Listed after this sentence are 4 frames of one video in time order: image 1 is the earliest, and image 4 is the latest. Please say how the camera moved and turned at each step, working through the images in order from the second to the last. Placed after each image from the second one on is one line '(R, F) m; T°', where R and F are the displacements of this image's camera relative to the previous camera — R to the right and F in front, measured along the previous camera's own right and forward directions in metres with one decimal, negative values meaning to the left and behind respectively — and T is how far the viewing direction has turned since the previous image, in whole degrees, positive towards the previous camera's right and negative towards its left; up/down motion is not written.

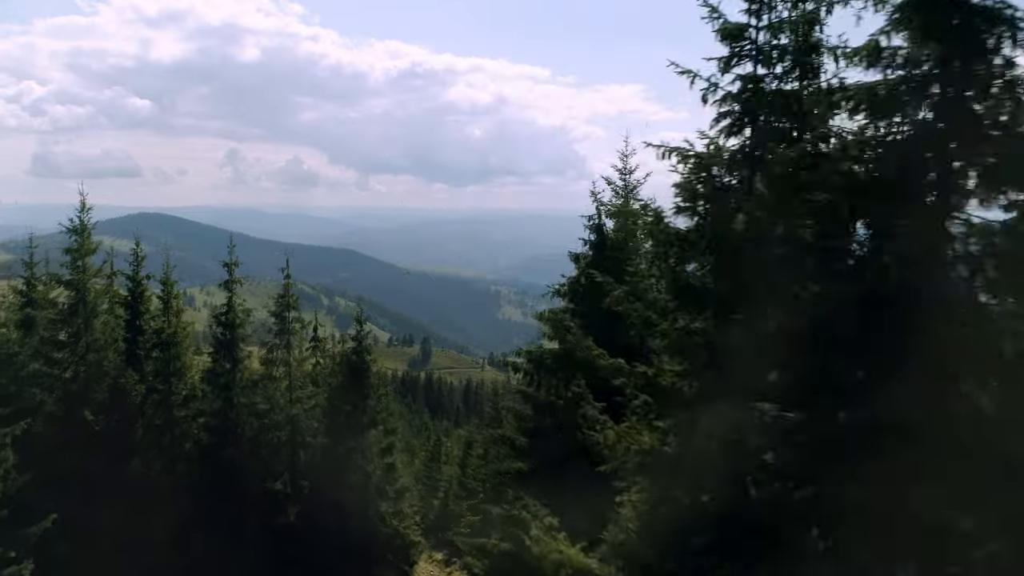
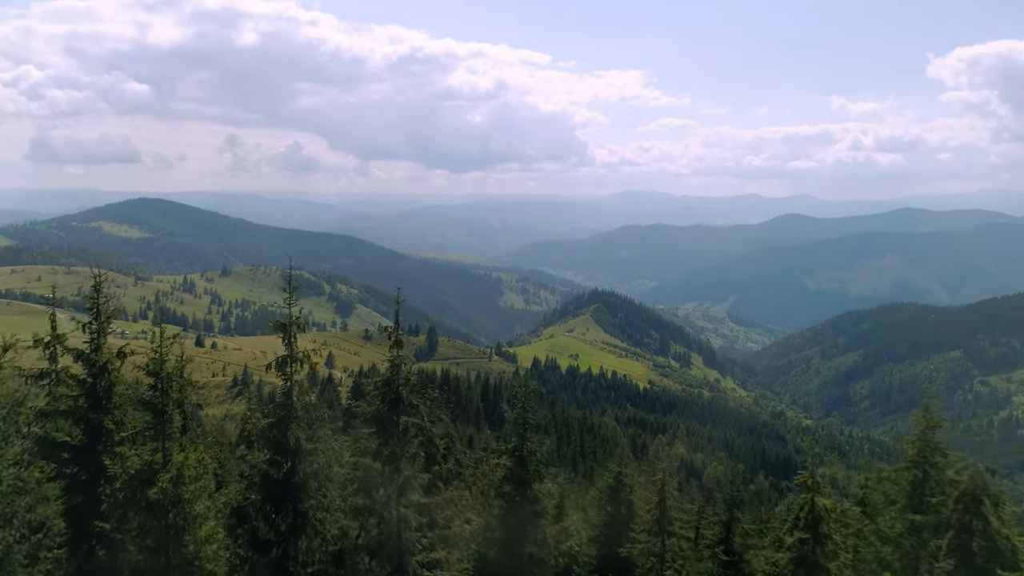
(-6.2, +13.1) m; 0°
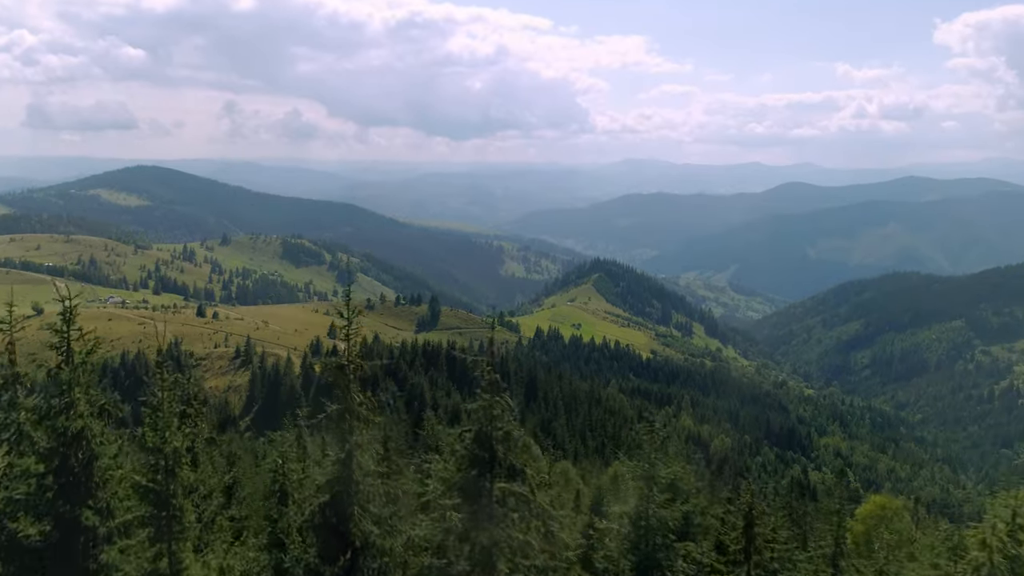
(-1.9, +4.0) m; 0°
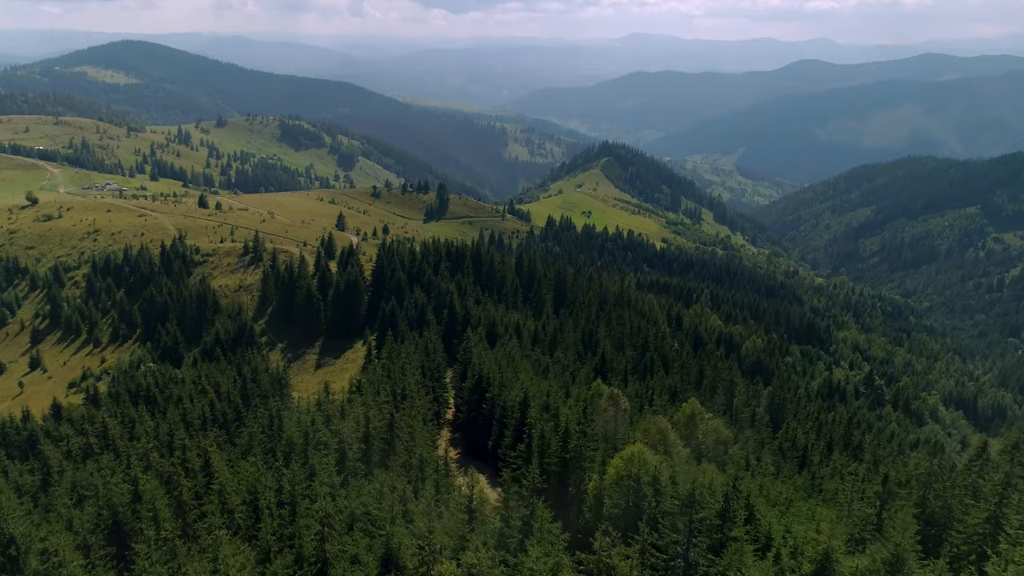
(-7.5, +13.9) m; 0°
